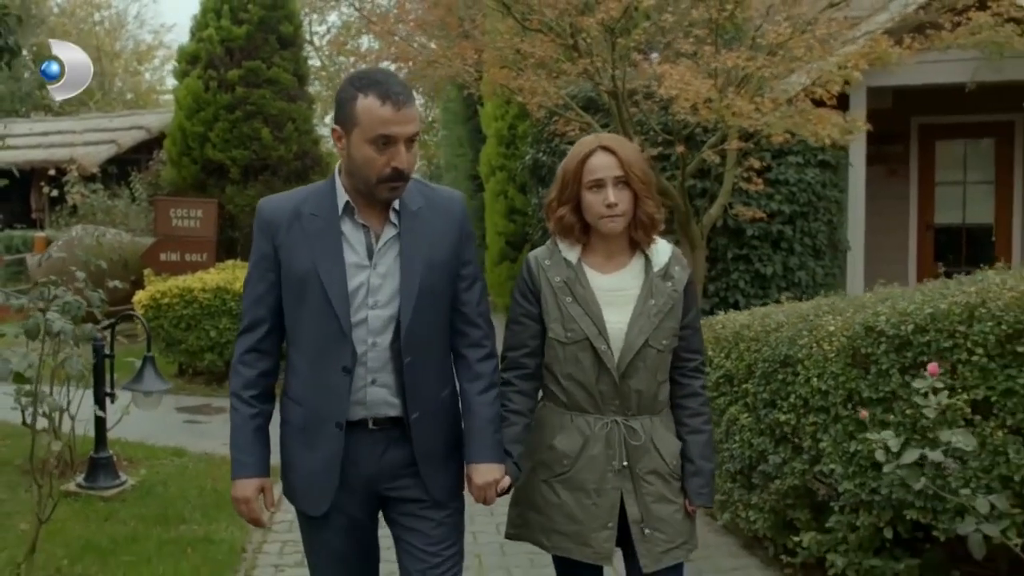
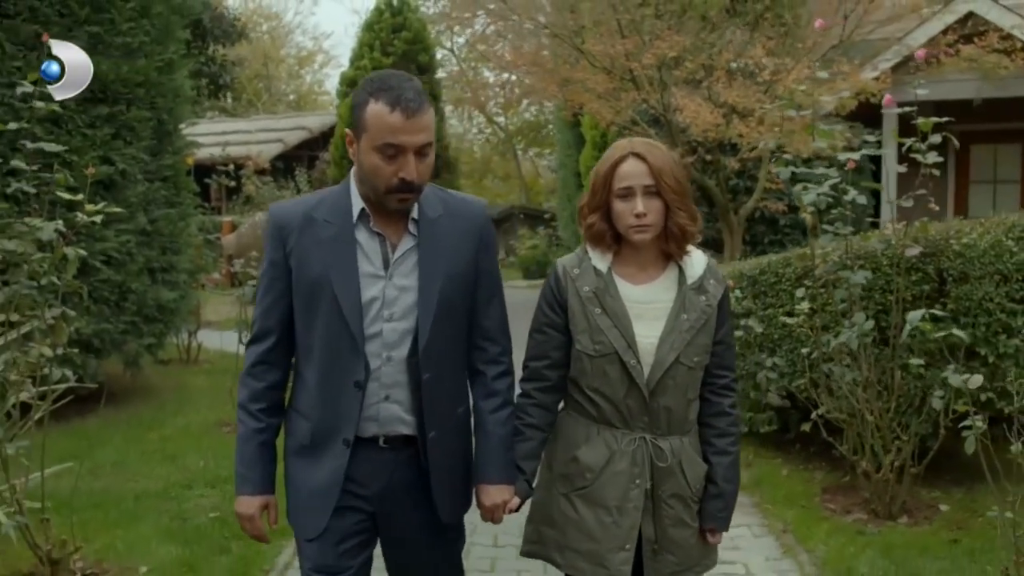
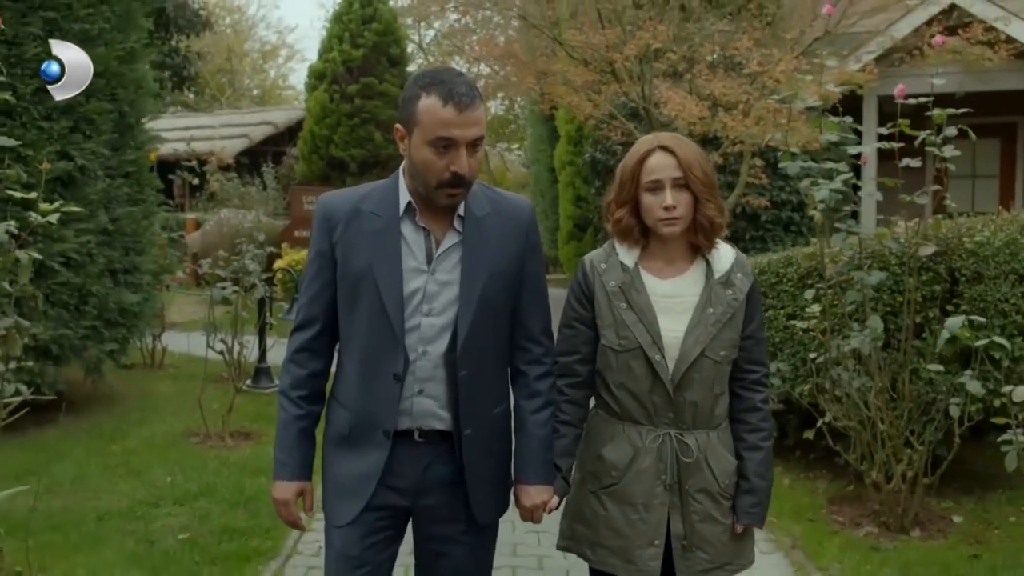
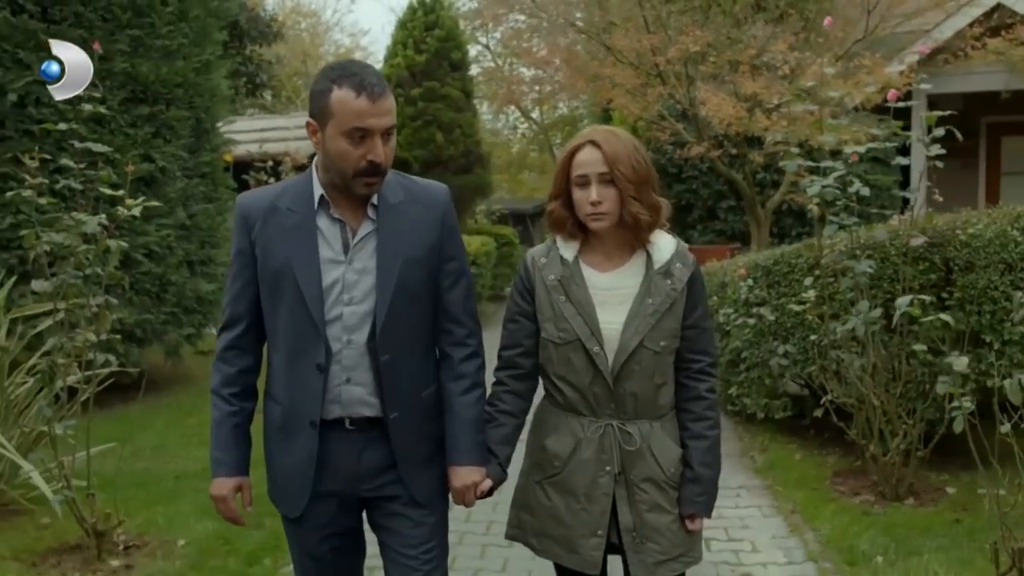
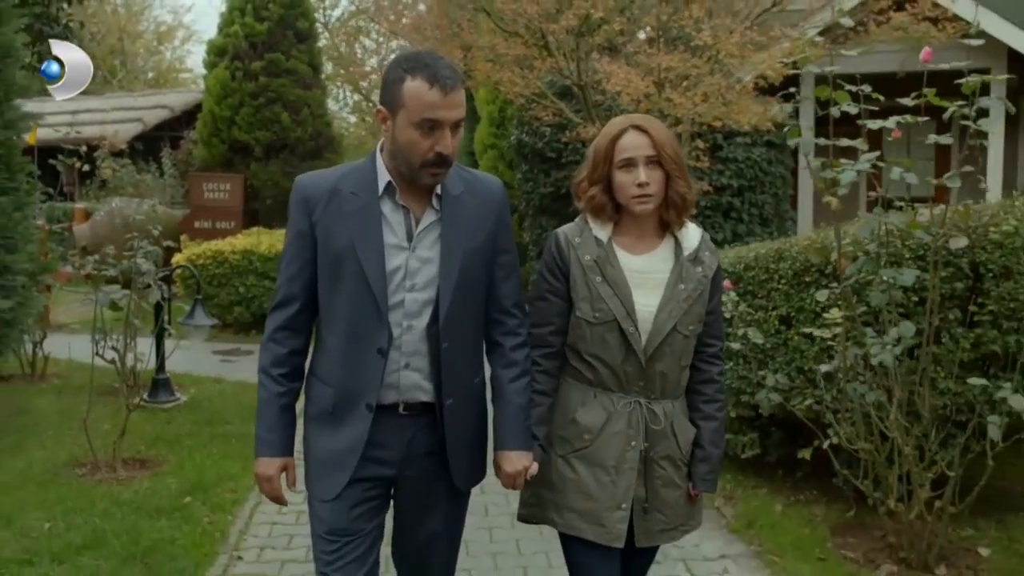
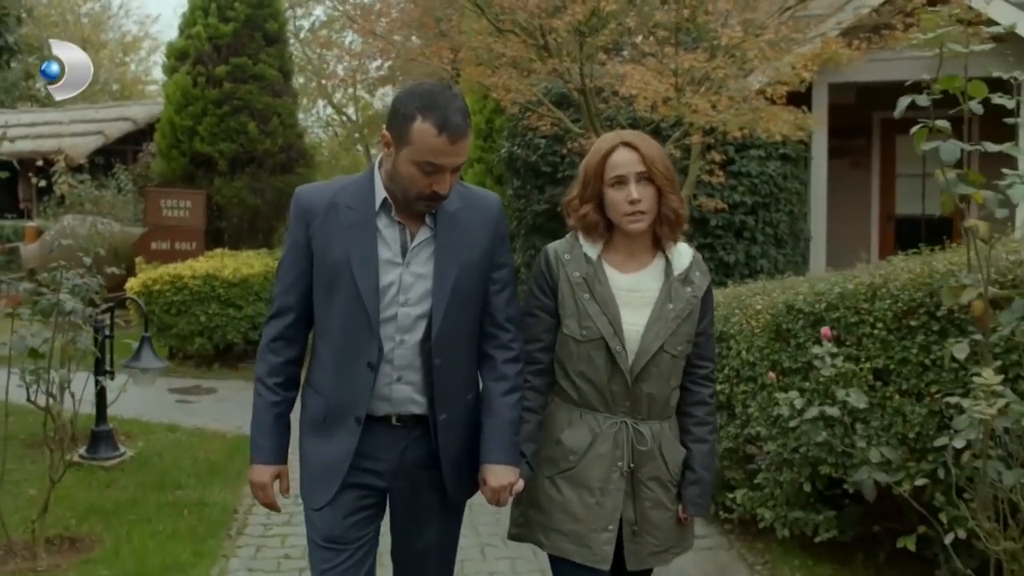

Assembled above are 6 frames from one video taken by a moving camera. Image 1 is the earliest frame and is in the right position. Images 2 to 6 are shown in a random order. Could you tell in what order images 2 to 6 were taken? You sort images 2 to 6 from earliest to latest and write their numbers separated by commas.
6, 5, 3, 2, 4
